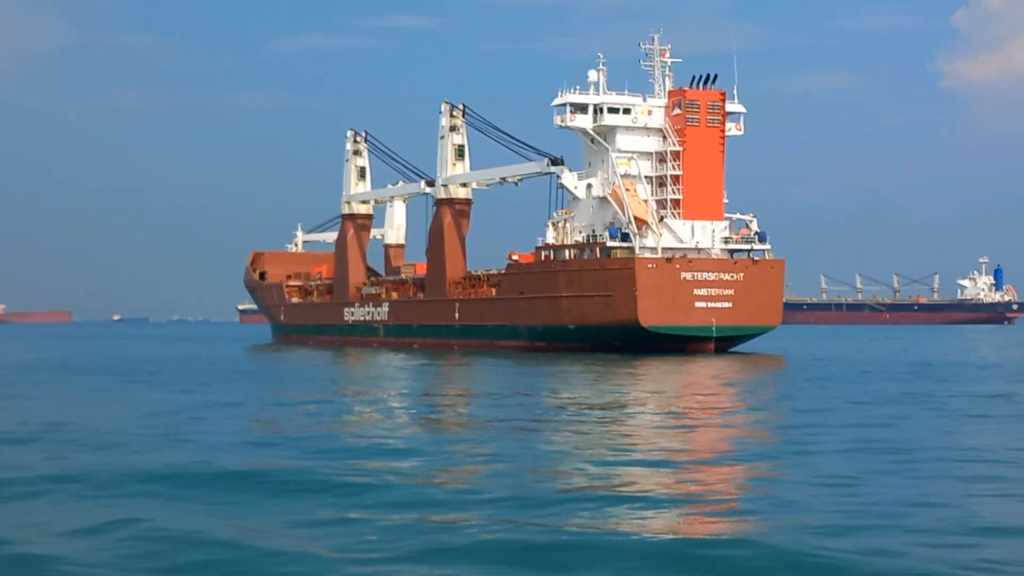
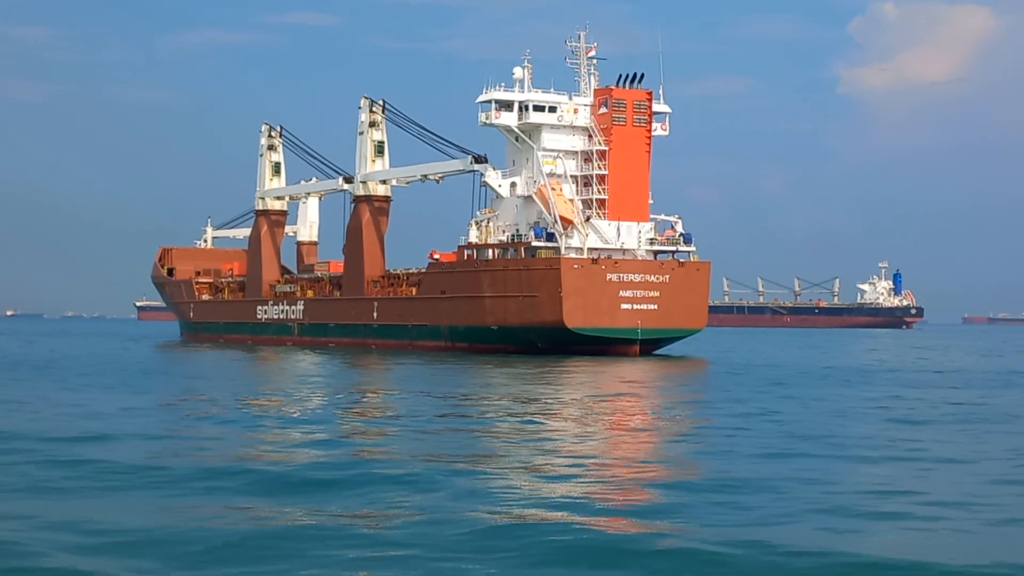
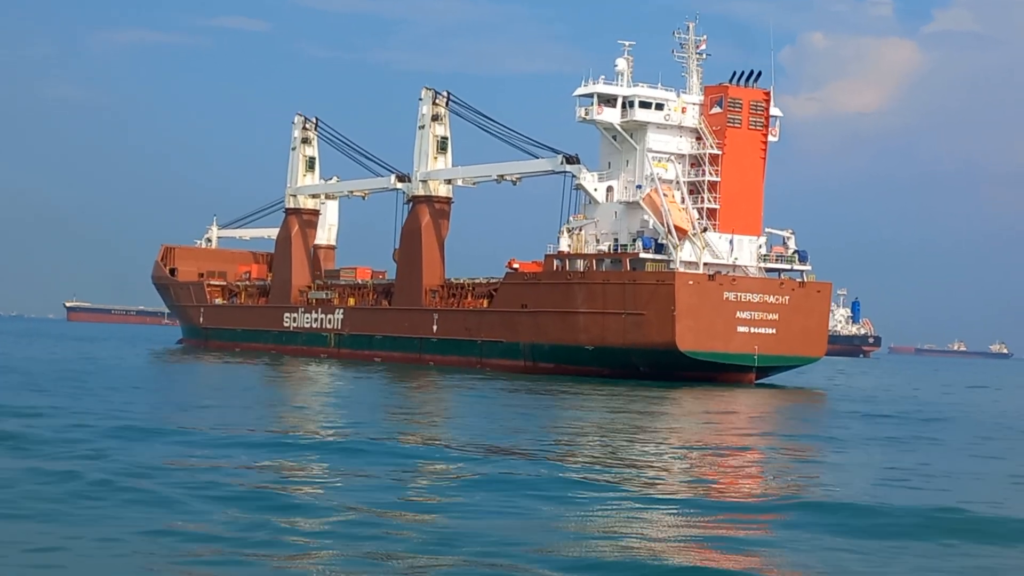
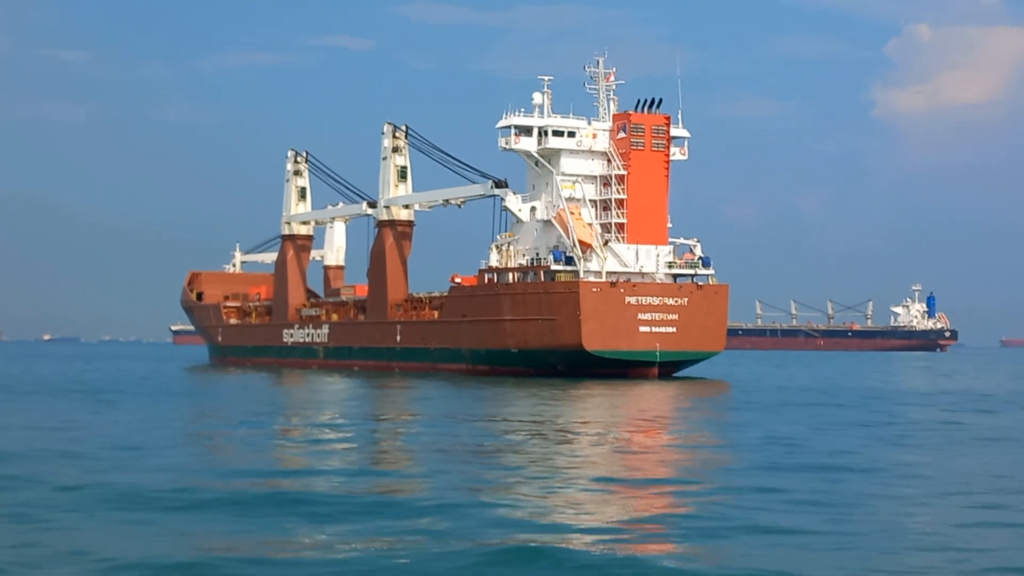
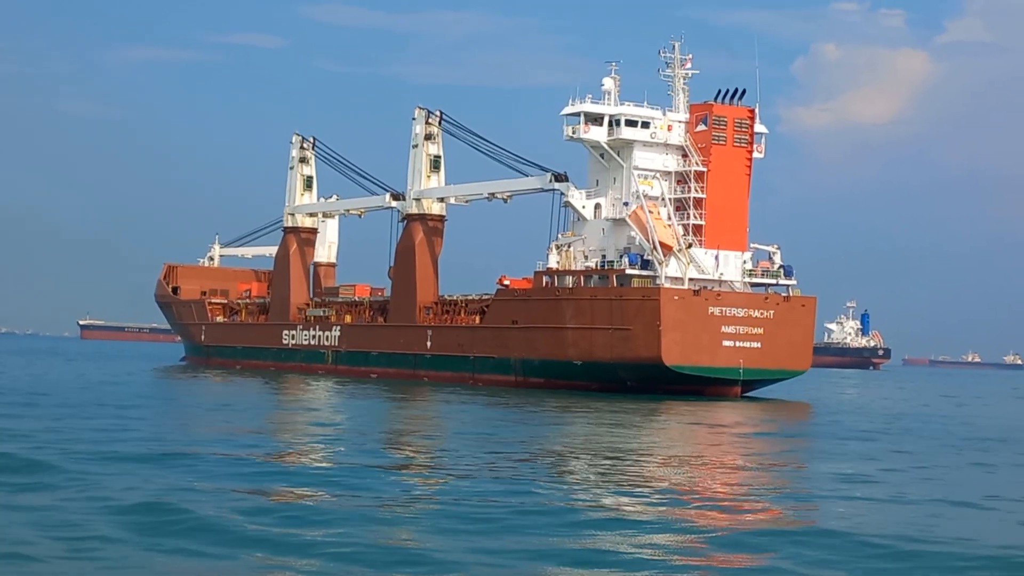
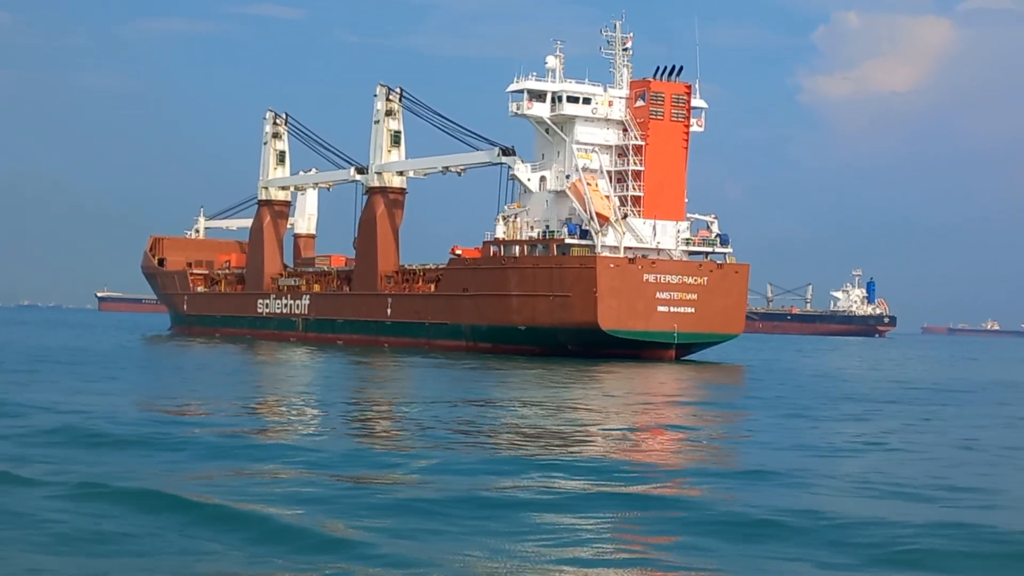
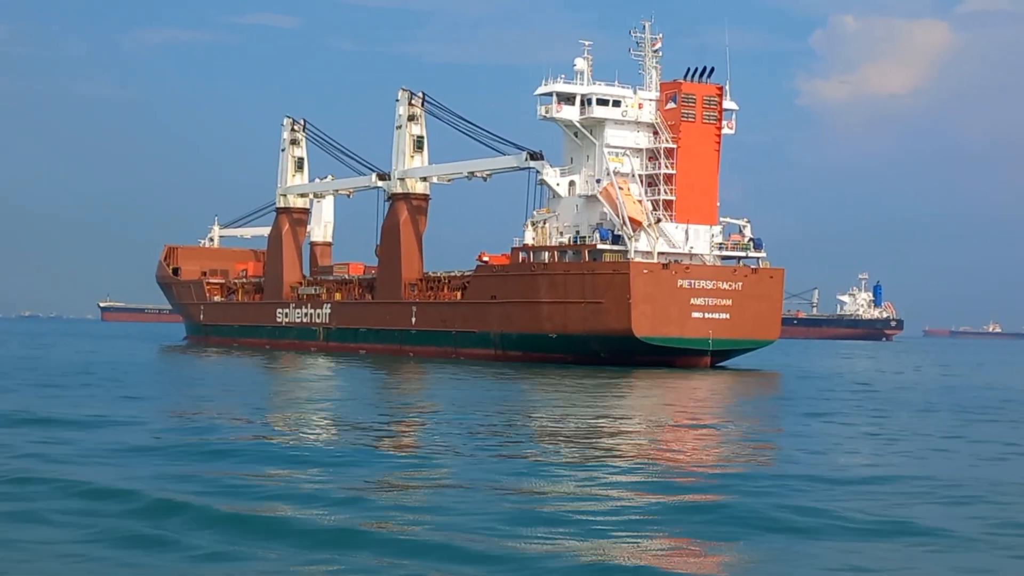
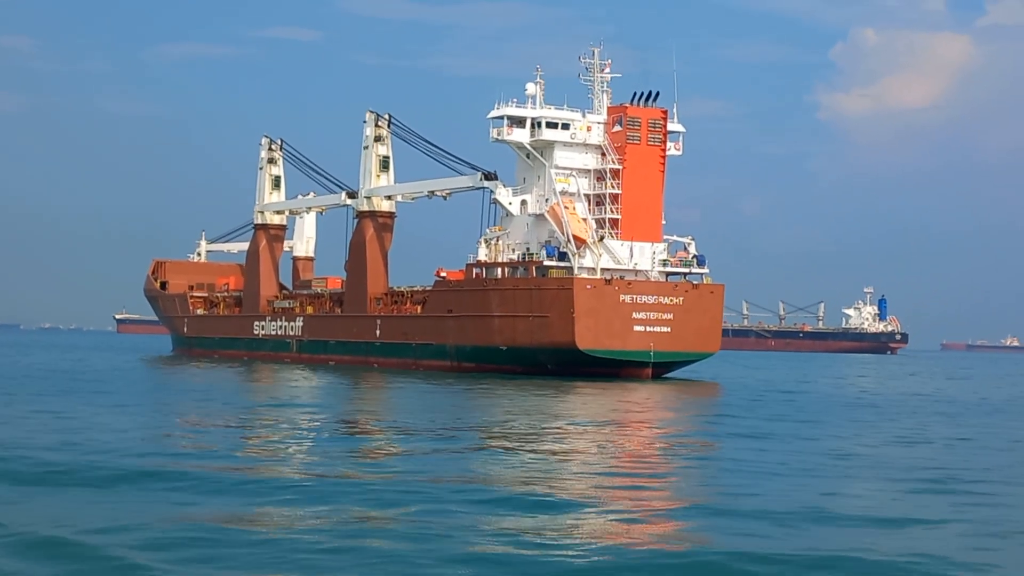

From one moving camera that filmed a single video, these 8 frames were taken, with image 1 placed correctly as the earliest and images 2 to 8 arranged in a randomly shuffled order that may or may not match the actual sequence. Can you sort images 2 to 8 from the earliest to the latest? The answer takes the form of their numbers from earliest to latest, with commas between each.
4, 2, 8, 6, 7, 5, 3
